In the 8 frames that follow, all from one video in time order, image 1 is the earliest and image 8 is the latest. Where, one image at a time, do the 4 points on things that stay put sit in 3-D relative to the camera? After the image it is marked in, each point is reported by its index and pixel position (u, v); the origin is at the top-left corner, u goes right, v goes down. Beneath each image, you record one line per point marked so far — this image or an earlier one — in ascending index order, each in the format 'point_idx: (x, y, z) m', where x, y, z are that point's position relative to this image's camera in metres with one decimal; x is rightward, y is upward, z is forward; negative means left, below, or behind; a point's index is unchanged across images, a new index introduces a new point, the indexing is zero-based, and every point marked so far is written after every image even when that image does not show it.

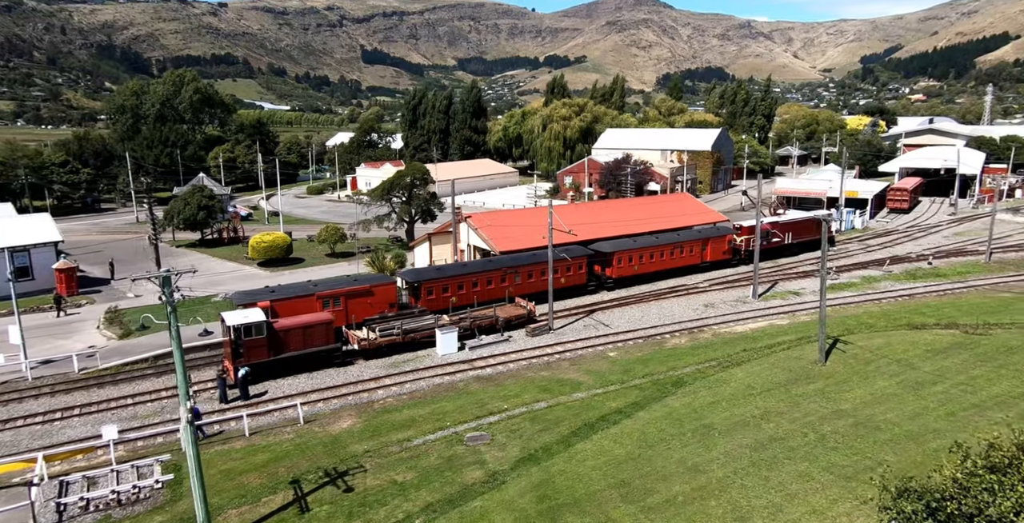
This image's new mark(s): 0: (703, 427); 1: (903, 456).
0: (+6.1, -5.6, +20.0) m
1: (+11.2, -6.1, +17.6) m
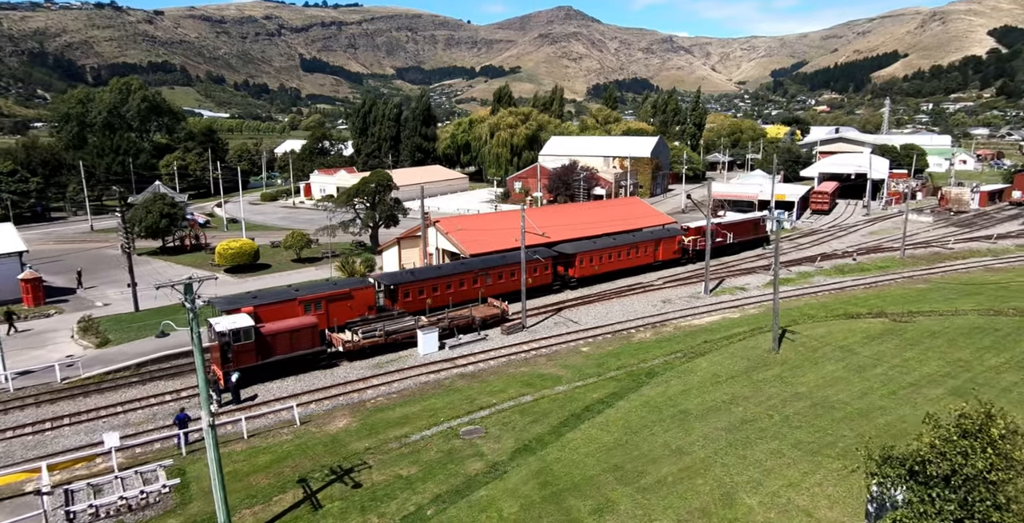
0: (+5.8, -5.4, +21.6) m
1: (+11.2, -5.7, +19.8) m
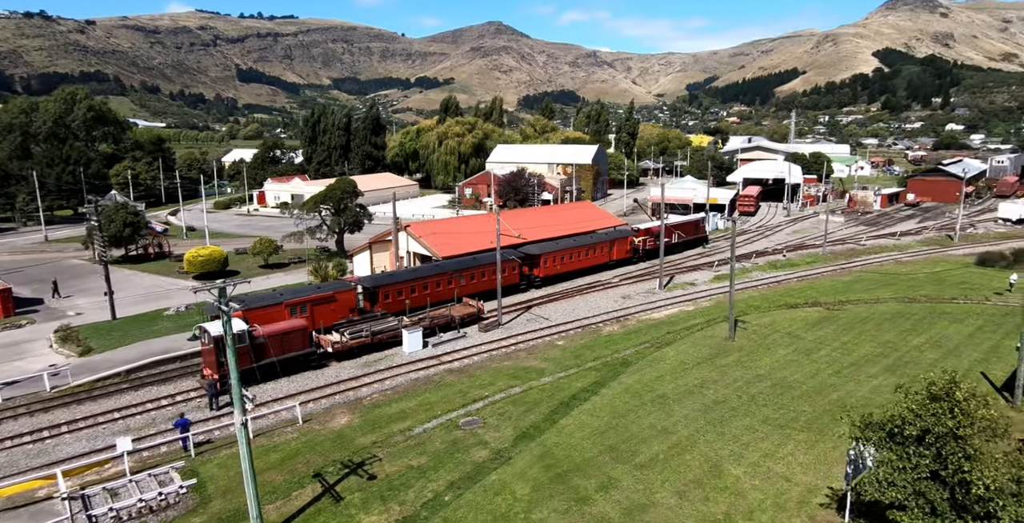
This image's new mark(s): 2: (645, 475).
0: (+5.4, -5.2, +23.4) m
1: (+11.0, -5.3, +22.2) m
2: (+4.1, -6.5, +18.7) m
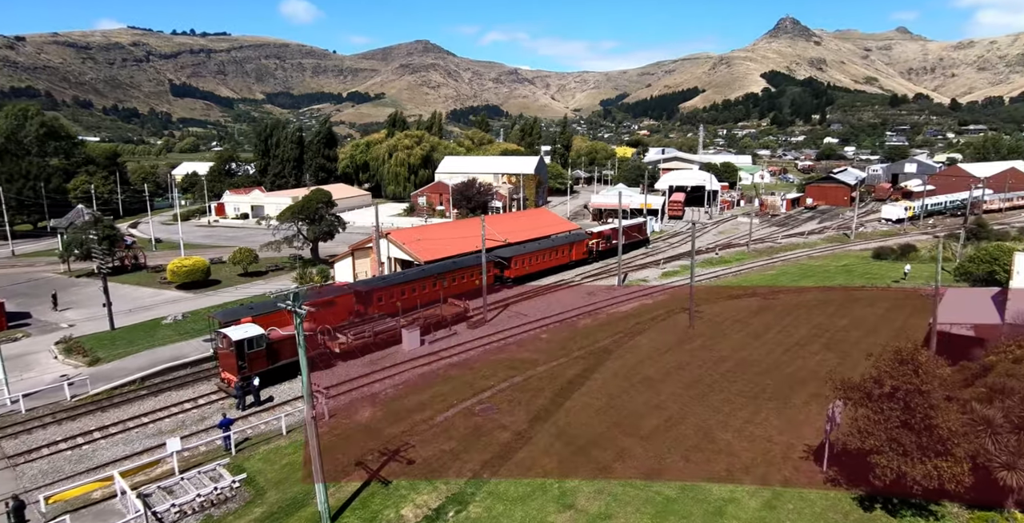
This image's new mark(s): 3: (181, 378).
0: (+5.4, -4.9, +25.6) m
1: (+11.1, -4.8, +25.3) m
2: (+4.8, -6.2, +20.8) m
3: (-10.7, -3.8, +20.1) m
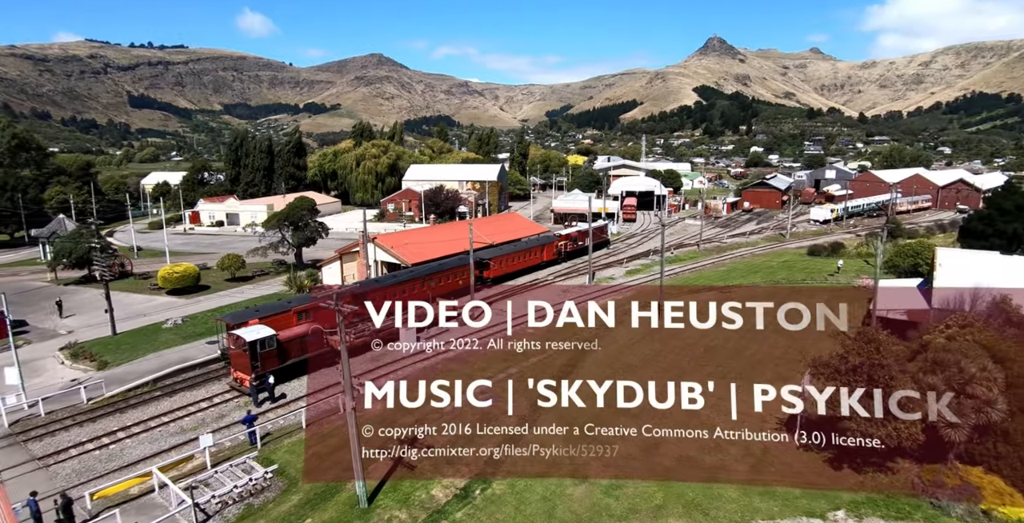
0: (+5.1, -4.6, +27.2) m
1: (+10.8, -4.4, +27.5) m
2: (+5.0, -5.8, +22.3) m
3: (-10.4, -3.8, +20.2) m
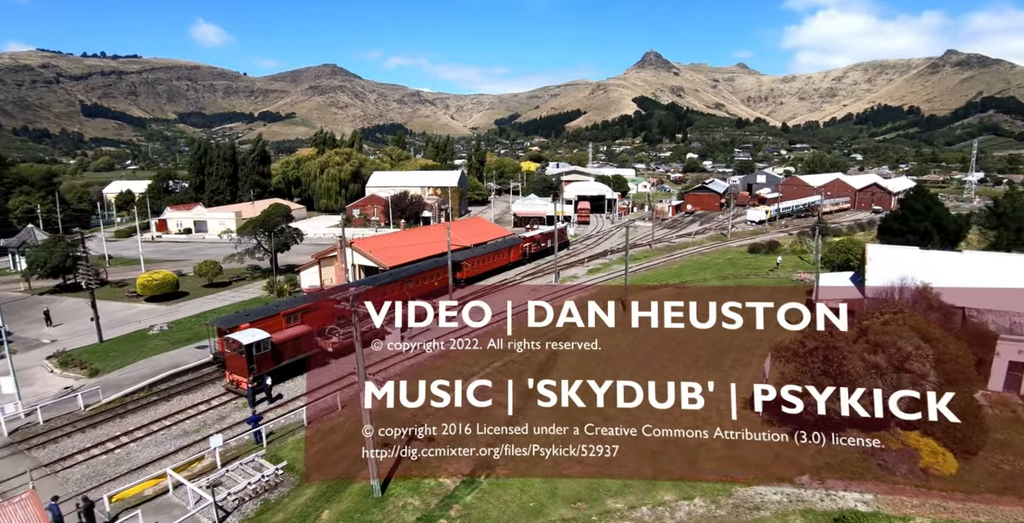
0: (+4.3, -4.4, +28.5) m
1: (+10.0, -4.0, +29.3) m
2: (+4.7, -5.5, +23.6) m
3: (-10.5, -3.9, +20.1) m
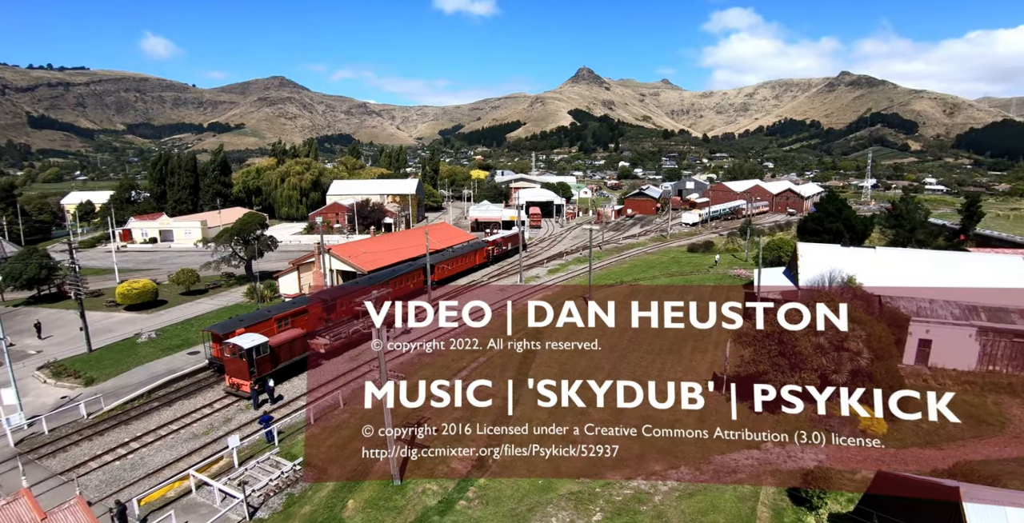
0: (+3.5, -4.1, +29.7) m
1: (+9.0, -3.6, +31.1) m
2: (+4.4, -5.1, +24.9) m
3: (-10.4, -4.1, +19.9) m
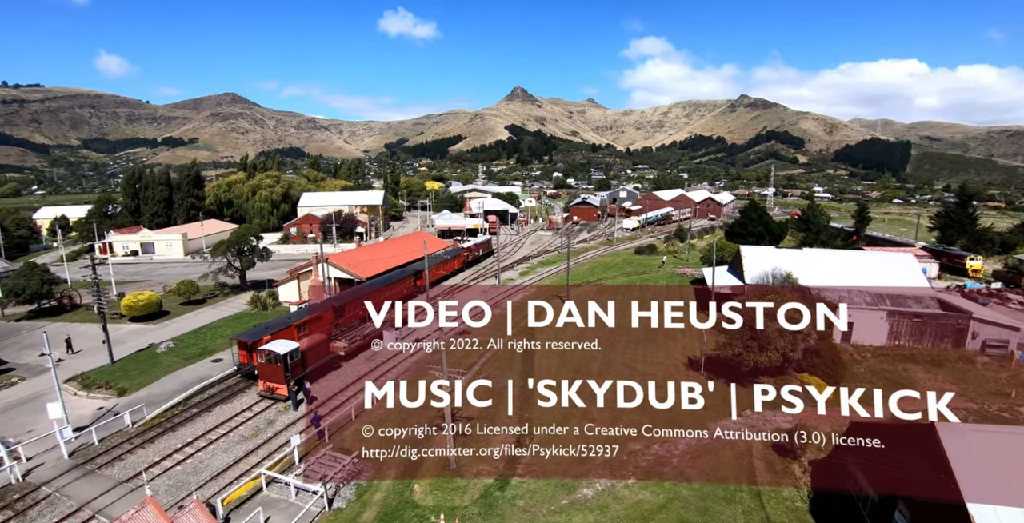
0: (+3.7, -3.9, +30.7) m
1: (+9.0, -3.1, +32.6) m
2: (+5.2, -4.7, +25.9) m
3: (-9.1, -4.2, +19.4) m
